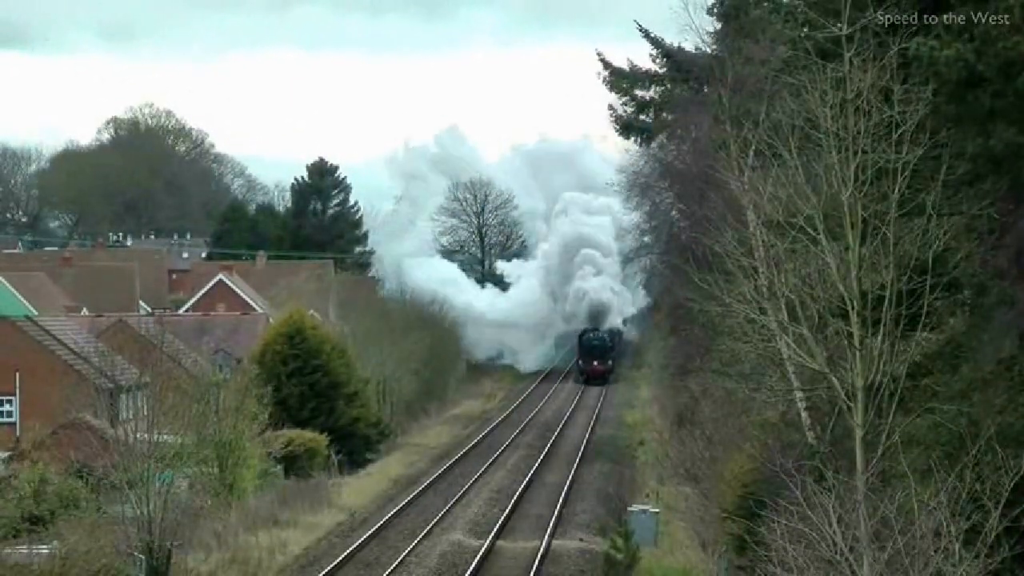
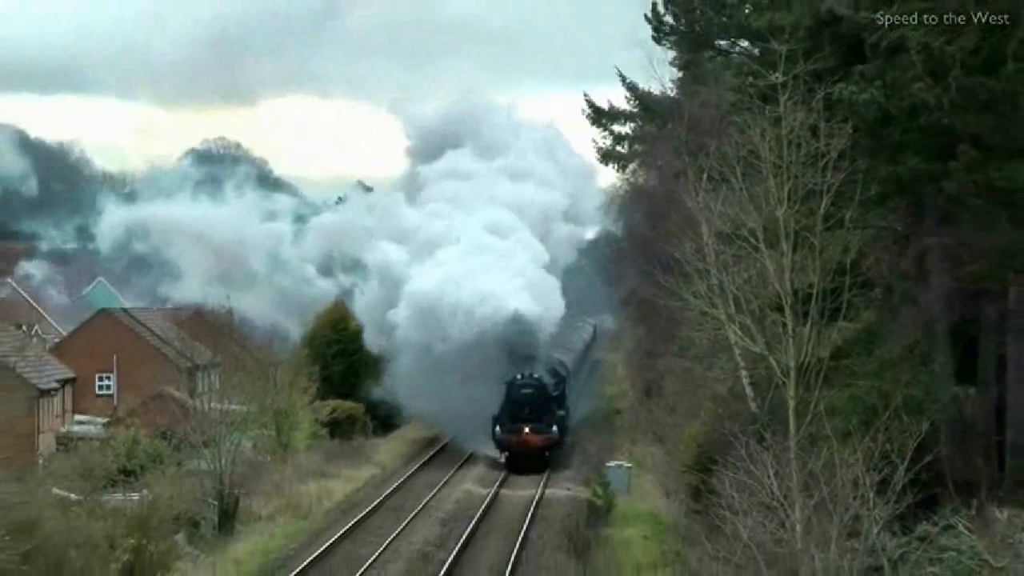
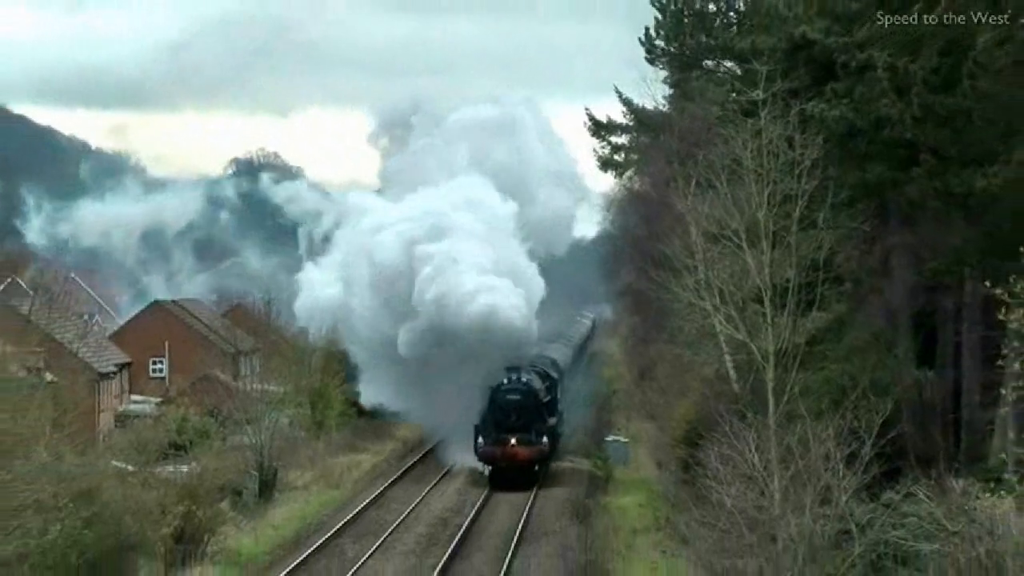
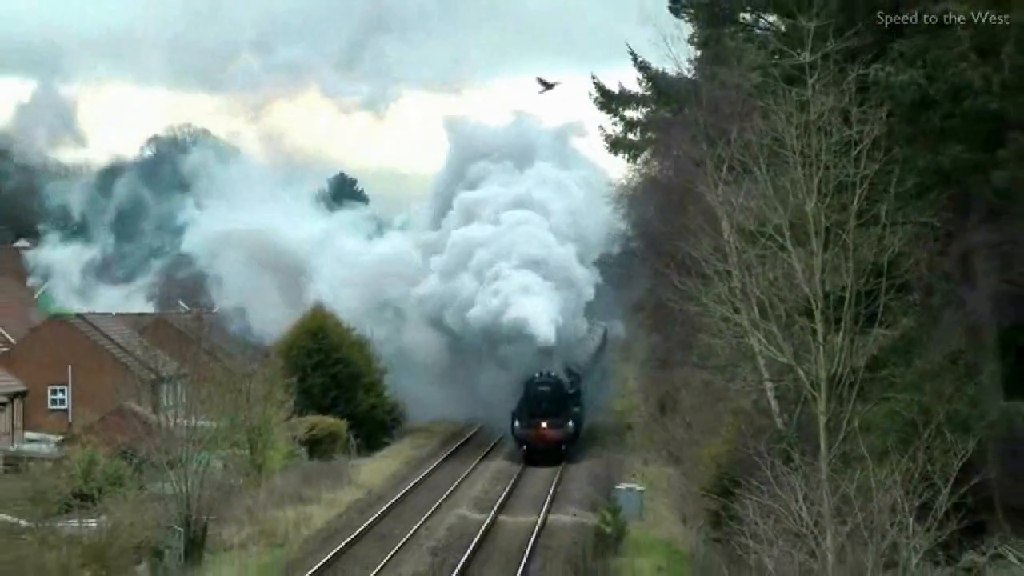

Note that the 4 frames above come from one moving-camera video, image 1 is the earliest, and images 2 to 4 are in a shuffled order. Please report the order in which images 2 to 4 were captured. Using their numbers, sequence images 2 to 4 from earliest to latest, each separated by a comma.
4, 2, 3
